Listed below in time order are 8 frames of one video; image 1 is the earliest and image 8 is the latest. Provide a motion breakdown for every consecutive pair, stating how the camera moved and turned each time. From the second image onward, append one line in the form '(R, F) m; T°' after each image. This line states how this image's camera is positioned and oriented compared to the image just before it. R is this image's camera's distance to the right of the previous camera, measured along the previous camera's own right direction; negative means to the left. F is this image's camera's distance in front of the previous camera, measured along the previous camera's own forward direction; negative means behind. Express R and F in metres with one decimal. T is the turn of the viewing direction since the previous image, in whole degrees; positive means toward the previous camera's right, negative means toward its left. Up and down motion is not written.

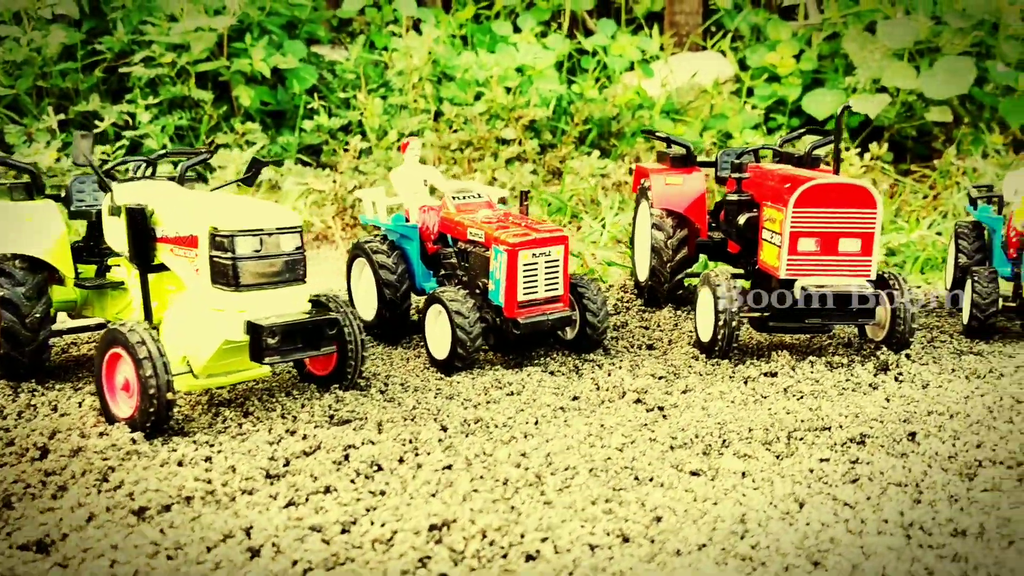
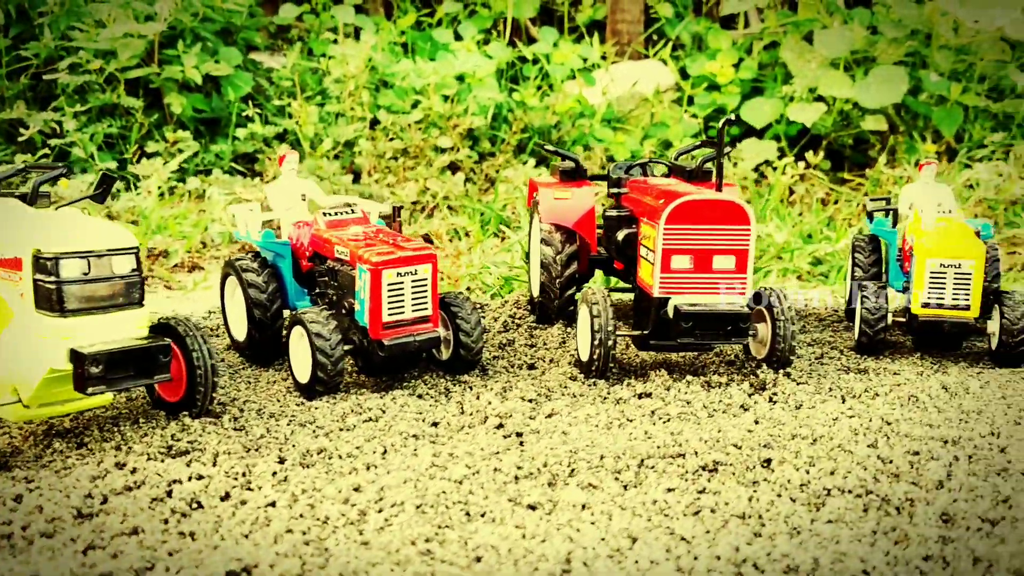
(+0.3, +0.1) m; +2°
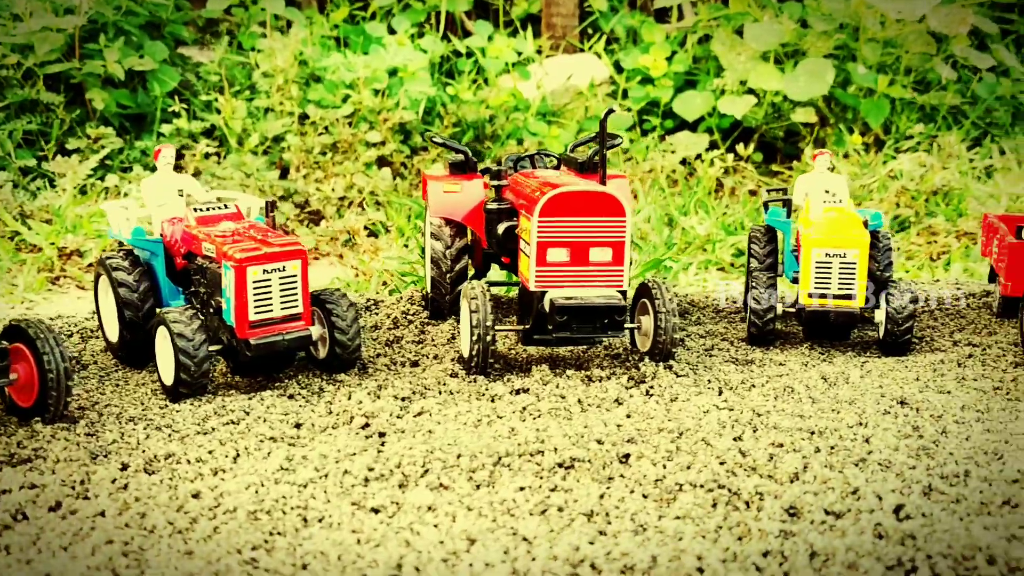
(+0.2, +0.1) m; +3°
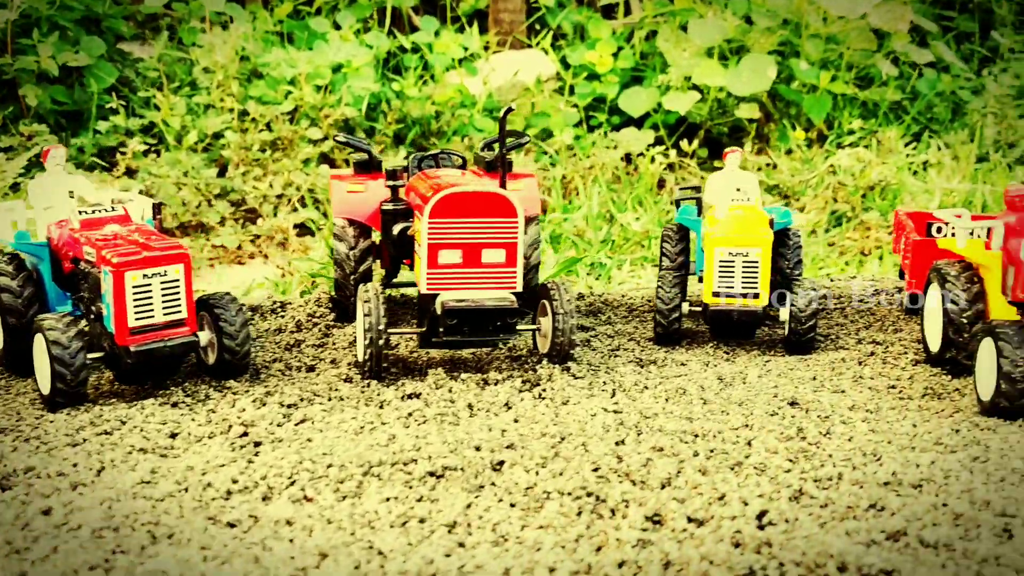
(+0.2, +0.1) m; +2°
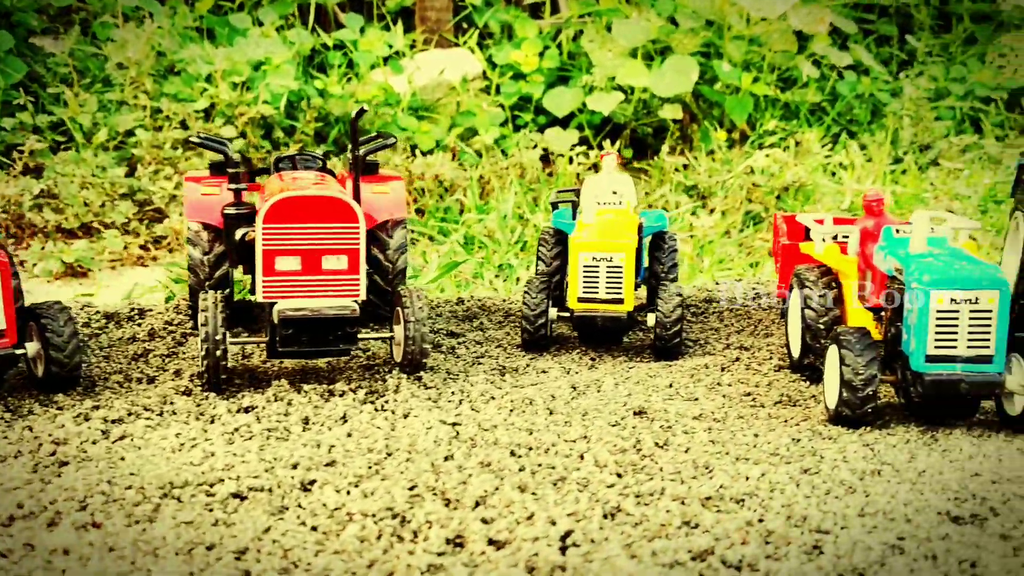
(+0.3, +0.1) m; +3°
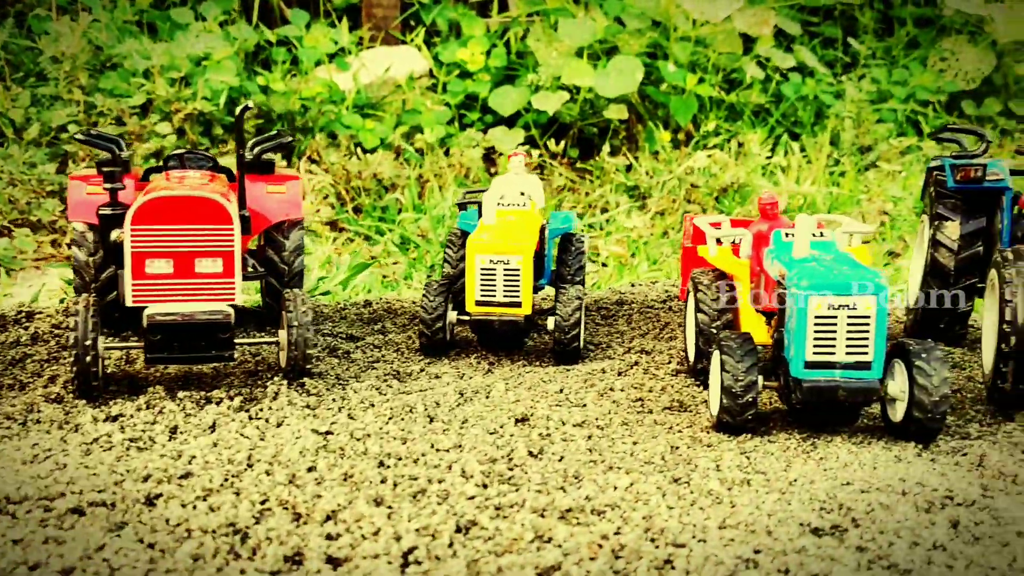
(+0.2, +0.1) m; +2°
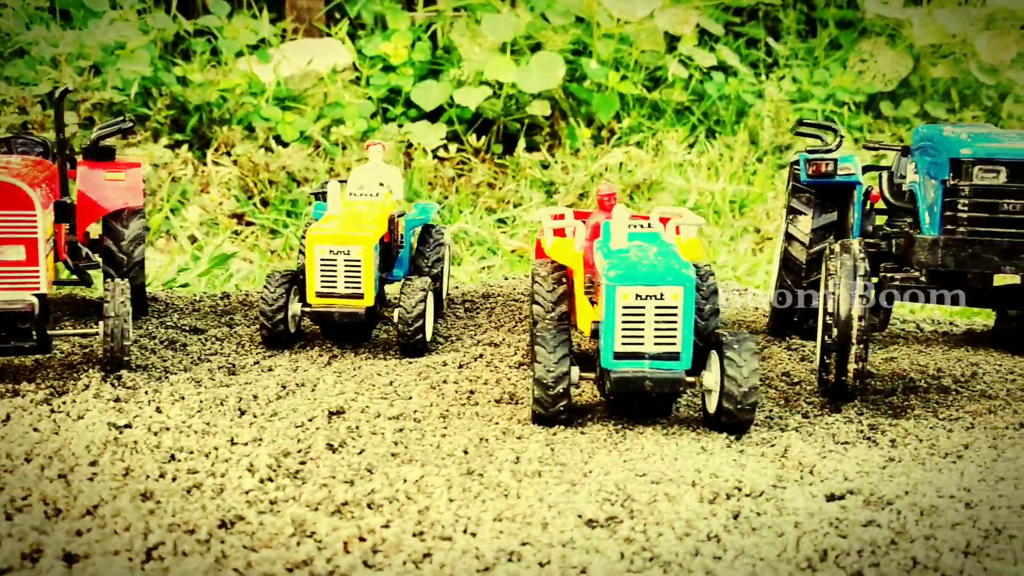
(+0.4, 0.0) m; +3°
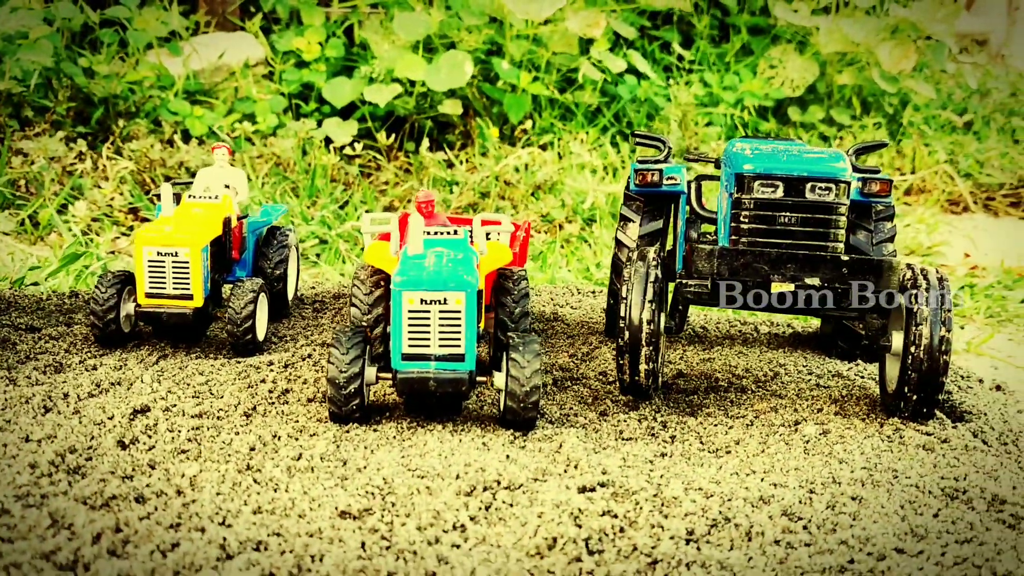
(+0.4, -0.2) m; +4°
